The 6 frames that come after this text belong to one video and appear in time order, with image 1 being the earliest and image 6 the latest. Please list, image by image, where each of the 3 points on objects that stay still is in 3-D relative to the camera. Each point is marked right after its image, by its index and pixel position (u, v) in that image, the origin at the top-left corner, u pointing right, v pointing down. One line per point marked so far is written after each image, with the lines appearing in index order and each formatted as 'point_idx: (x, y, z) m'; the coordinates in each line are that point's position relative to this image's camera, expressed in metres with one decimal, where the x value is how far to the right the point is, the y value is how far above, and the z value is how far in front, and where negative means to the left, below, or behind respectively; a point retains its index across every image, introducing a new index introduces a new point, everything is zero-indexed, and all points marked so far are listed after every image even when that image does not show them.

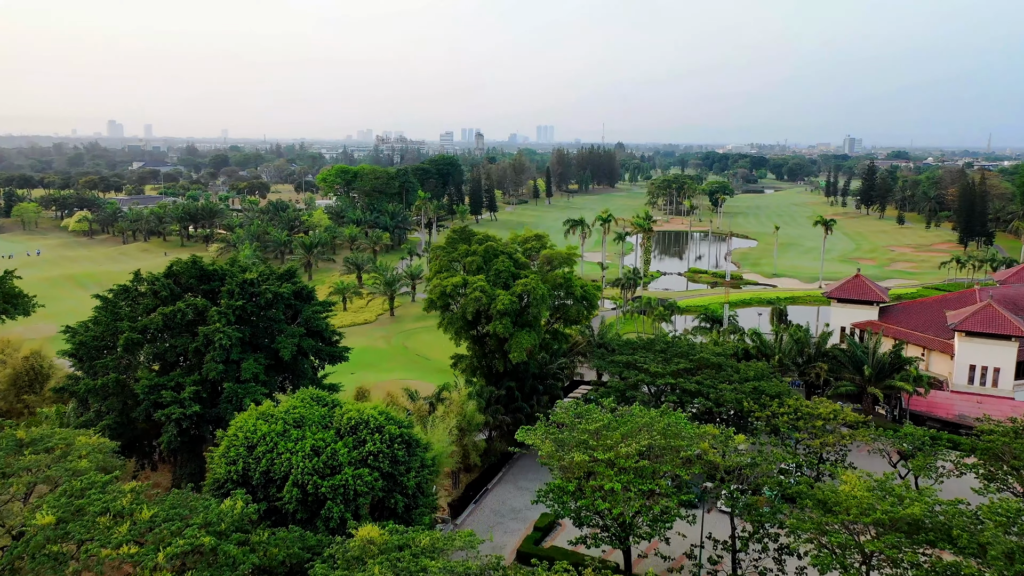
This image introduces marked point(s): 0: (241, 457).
0: (-8.2, -5.1, +19.0) m
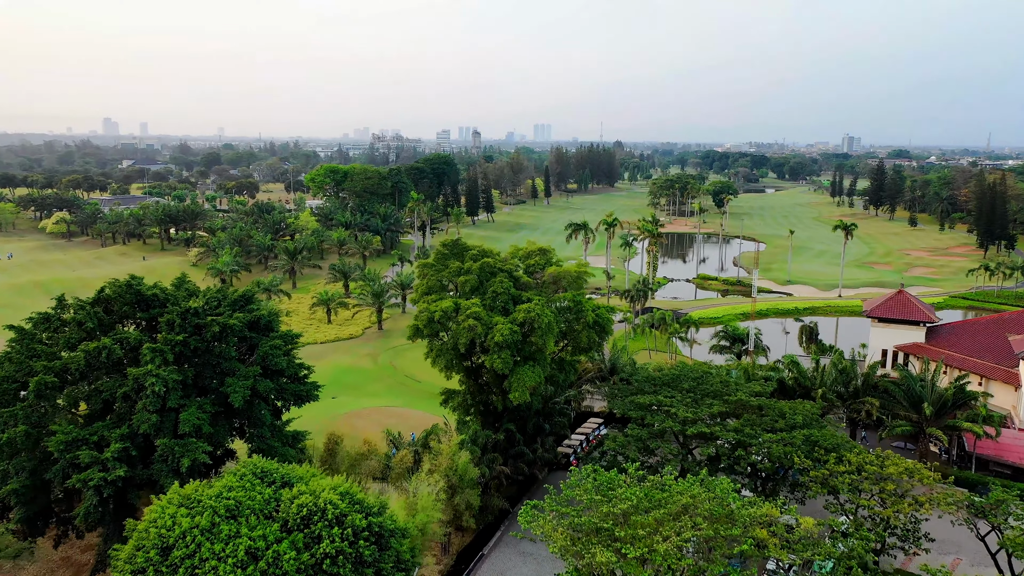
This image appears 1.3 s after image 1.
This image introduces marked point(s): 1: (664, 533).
0: (-8.1, -6.2, +14.2) m
1: (+3.8, -6.2, +16.0) m
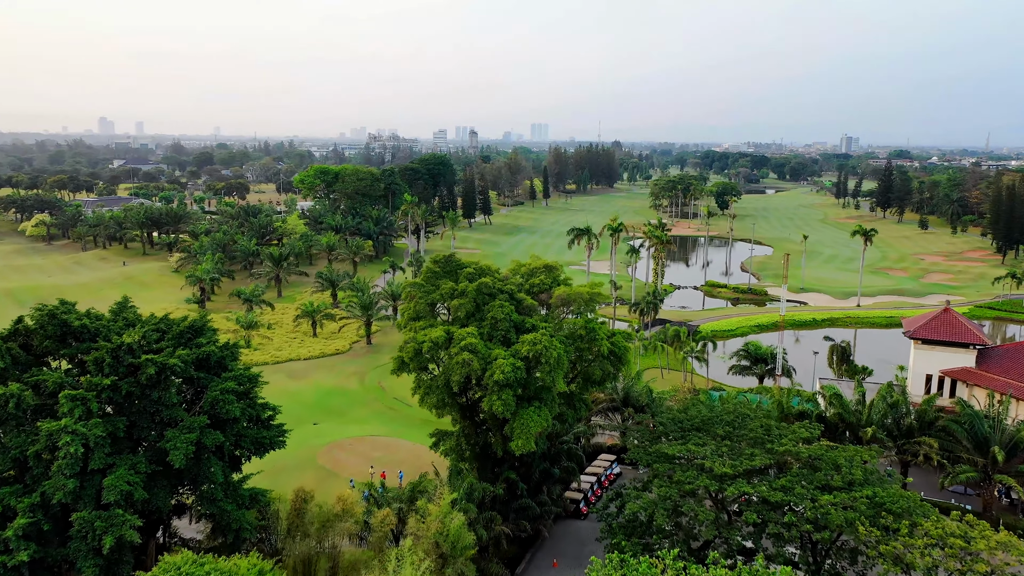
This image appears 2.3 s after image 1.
0: (-8.0, -7.1, +10.1) m
1: (+4.0, -7.1, +12.0) m
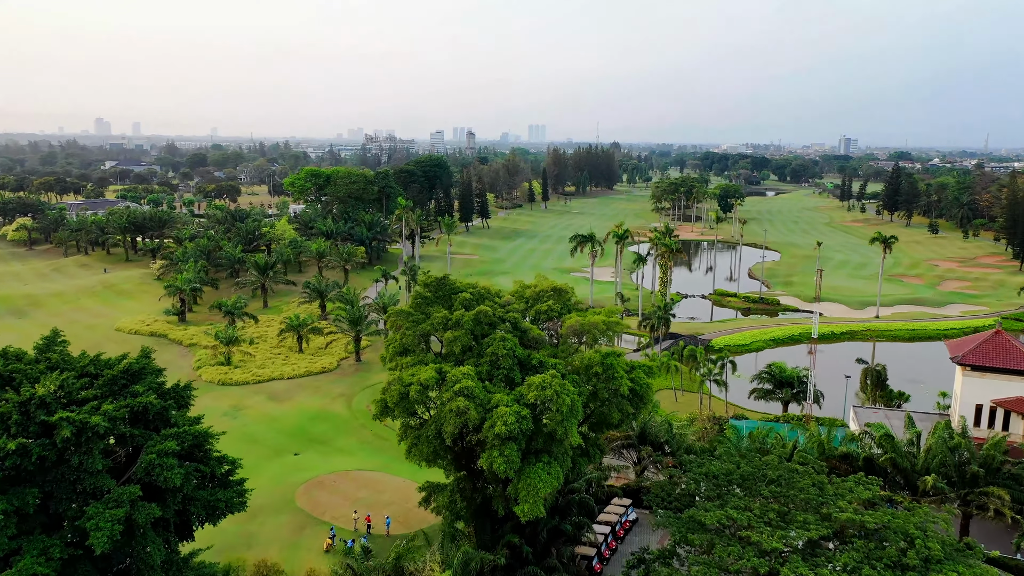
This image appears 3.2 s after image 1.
0: (-7.8, -8.0, +6.6) m
1: (+4.1, -8.0, +8.5) m
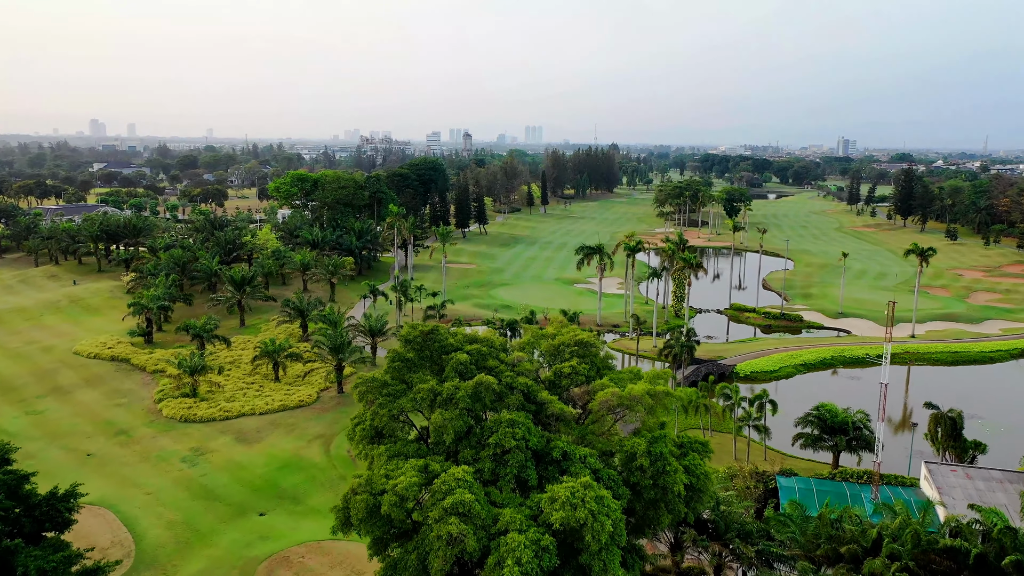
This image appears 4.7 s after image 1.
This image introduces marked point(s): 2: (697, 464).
0: (-7.4, -9.4, +1.1) m
1: (+4.5, -9.4, +3.1) m
2: (+4.7, -4.4, +16.5) m
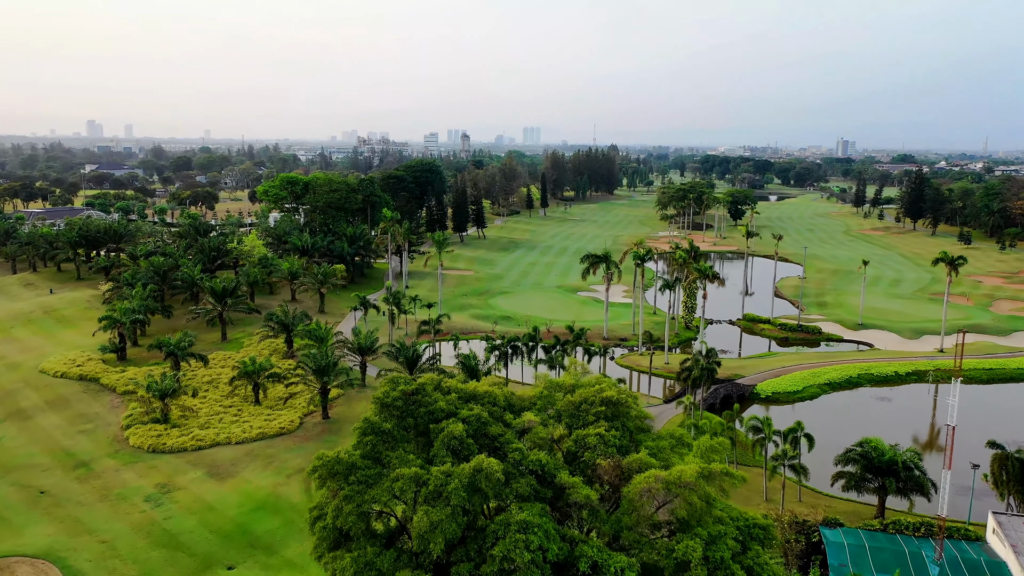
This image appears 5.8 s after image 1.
0: (-7.2, -10.3, -2.6) m
1: (+4.7, -10.3, -0.6) m
2: (+4.9, -5.3, +12.8) m
